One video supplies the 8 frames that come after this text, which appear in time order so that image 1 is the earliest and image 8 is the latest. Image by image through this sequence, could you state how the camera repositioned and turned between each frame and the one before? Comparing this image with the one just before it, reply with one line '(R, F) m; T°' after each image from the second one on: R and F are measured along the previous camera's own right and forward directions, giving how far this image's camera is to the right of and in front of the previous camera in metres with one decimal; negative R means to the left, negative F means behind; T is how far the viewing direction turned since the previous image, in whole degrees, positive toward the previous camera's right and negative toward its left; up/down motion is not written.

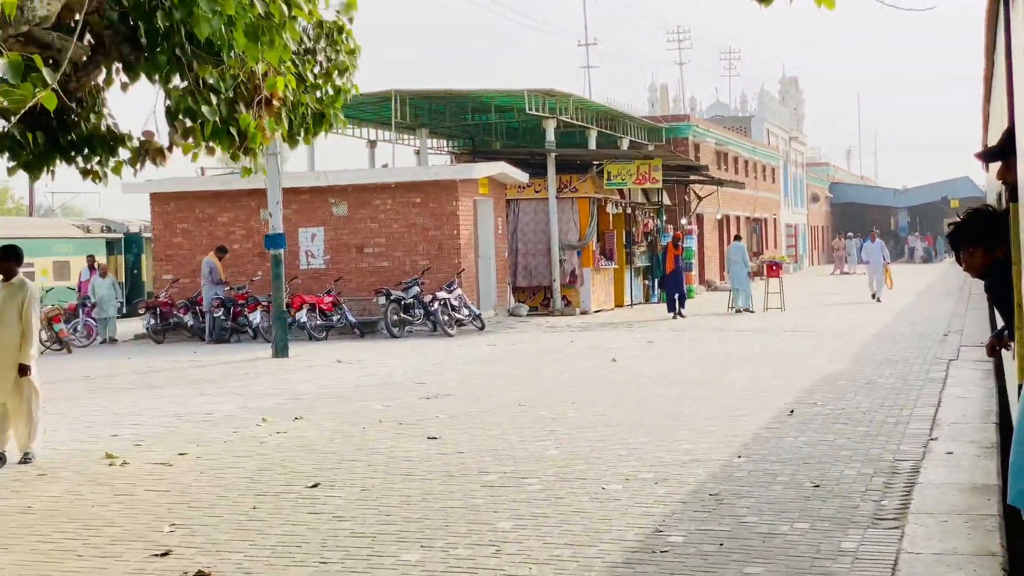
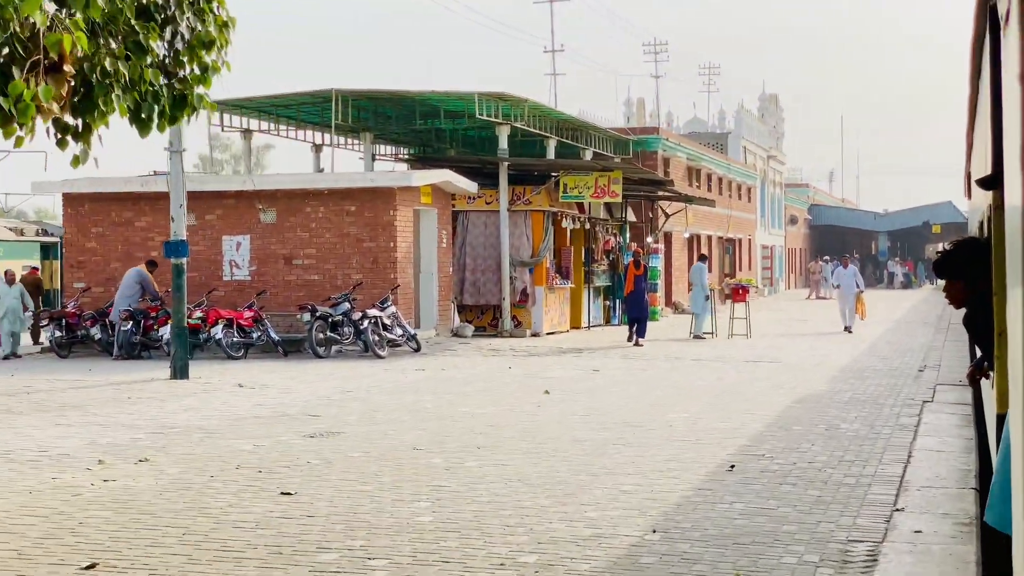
(+0.5, +1.7) m; +1°
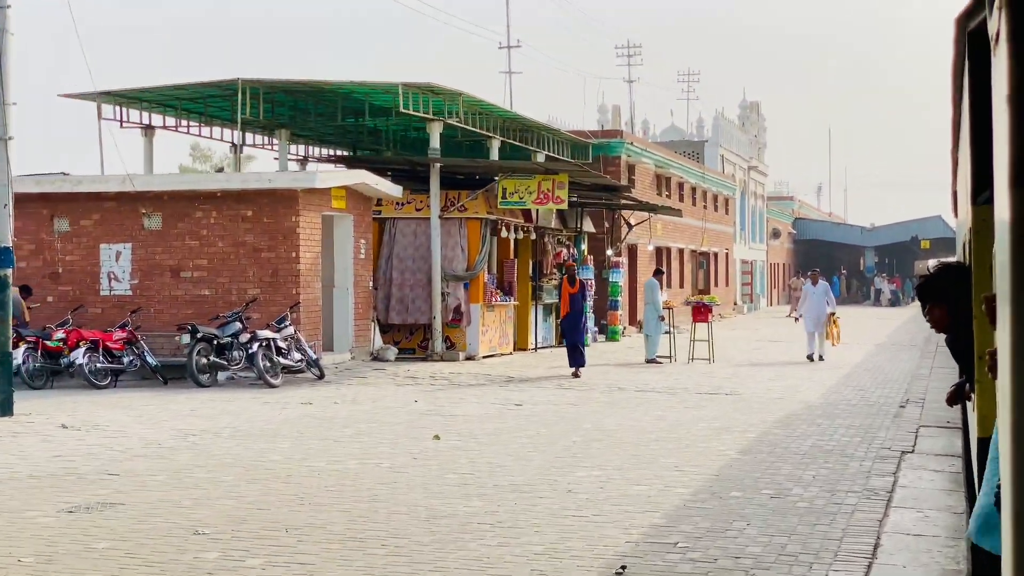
(+0.8, +2.7) m; 0°
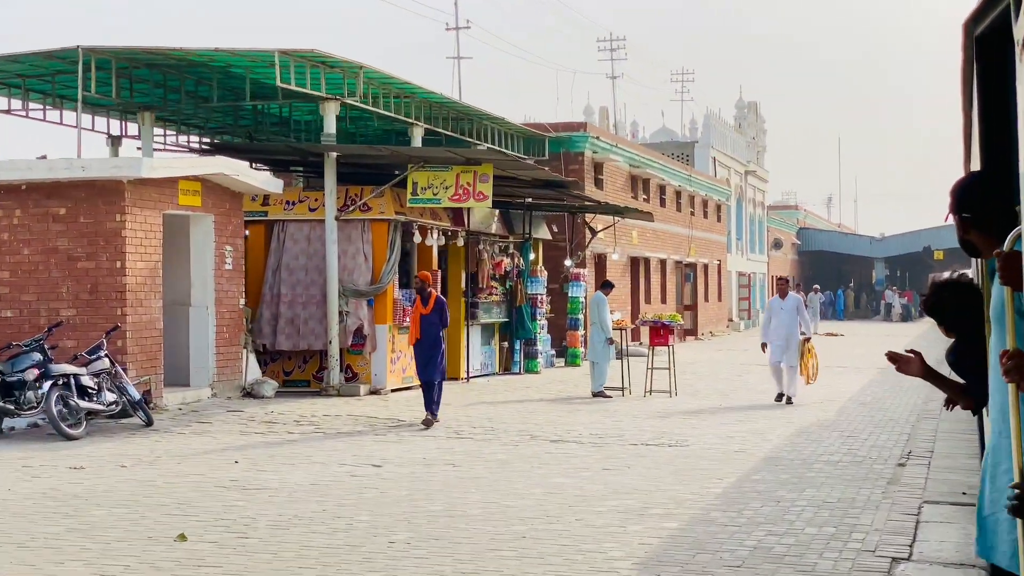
(+1.1, +3.9) m; -1°
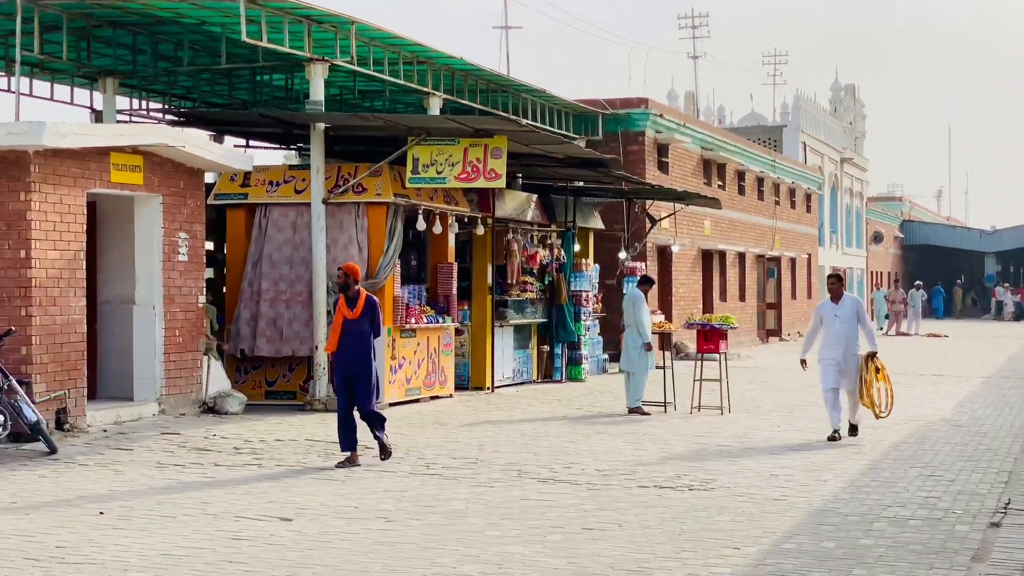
(+0.8, +2.7) m; -4°
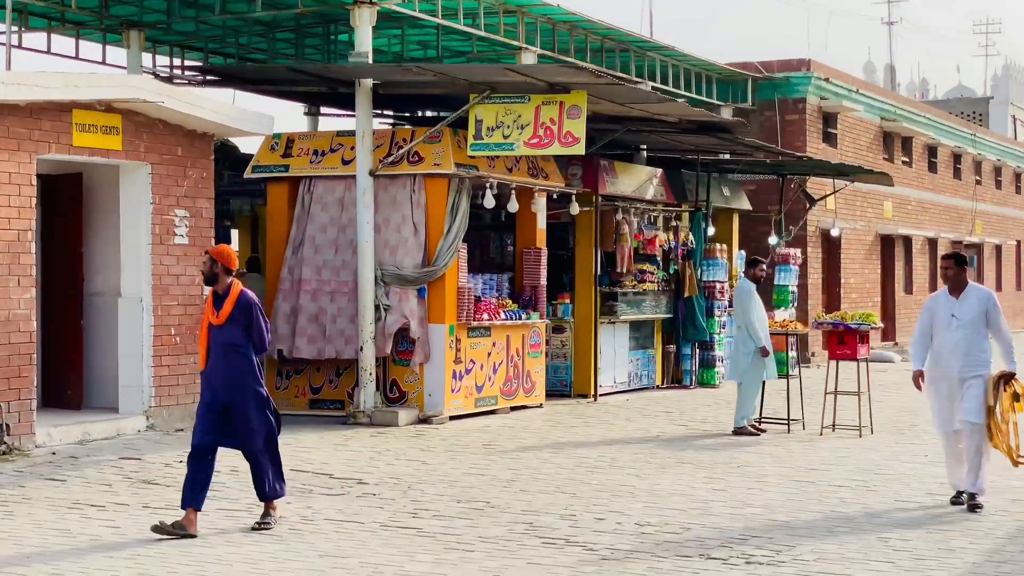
(+1.0, +2.7) m; -8°
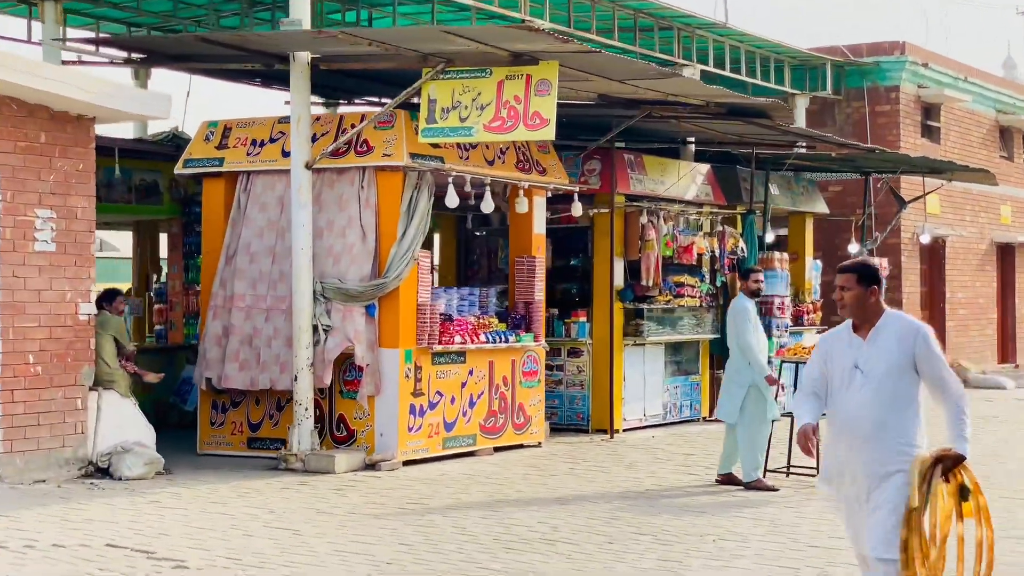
(+1.2, +2.2) m; -6°
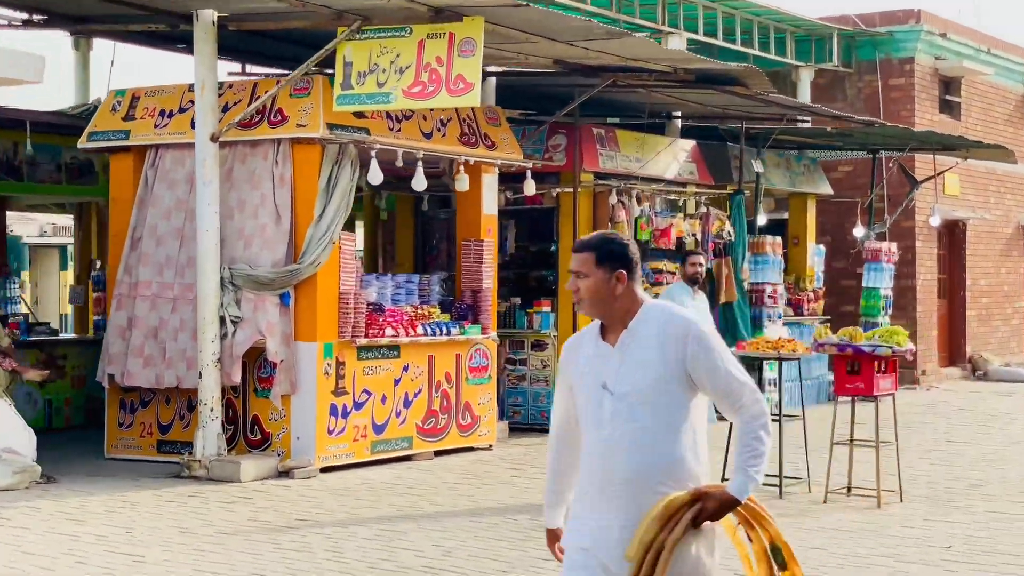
(+0.7, +1.1) m; -2°
